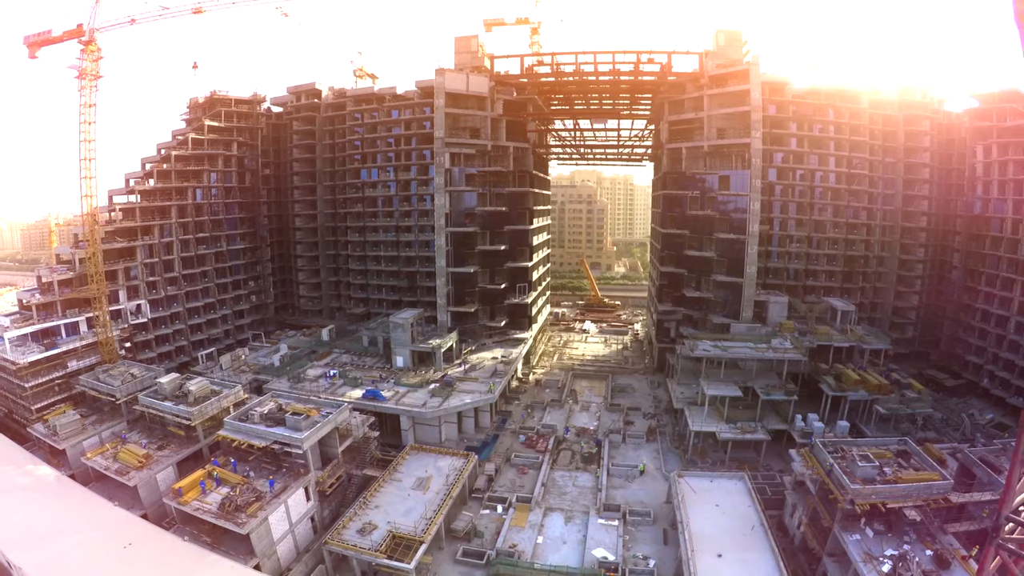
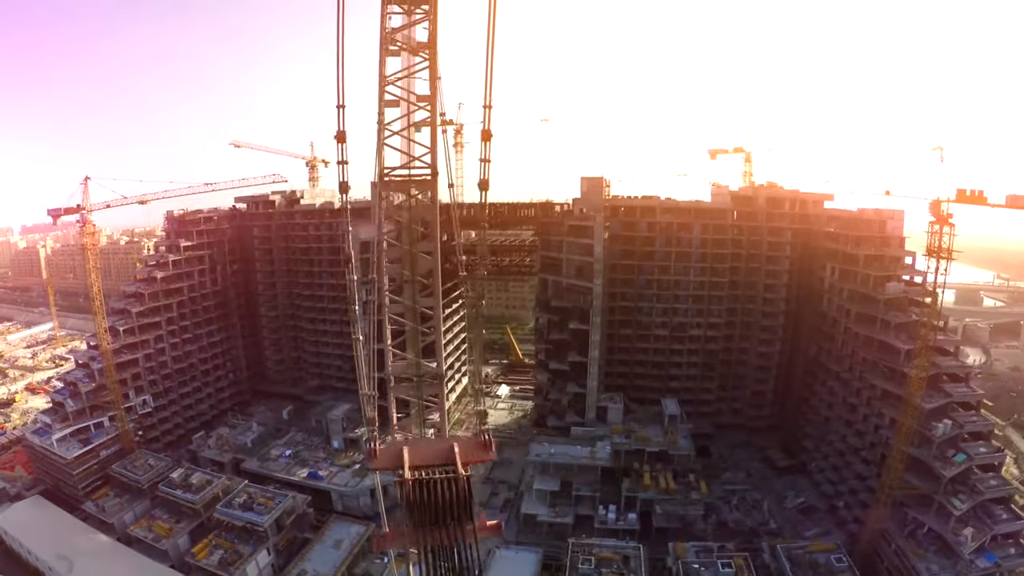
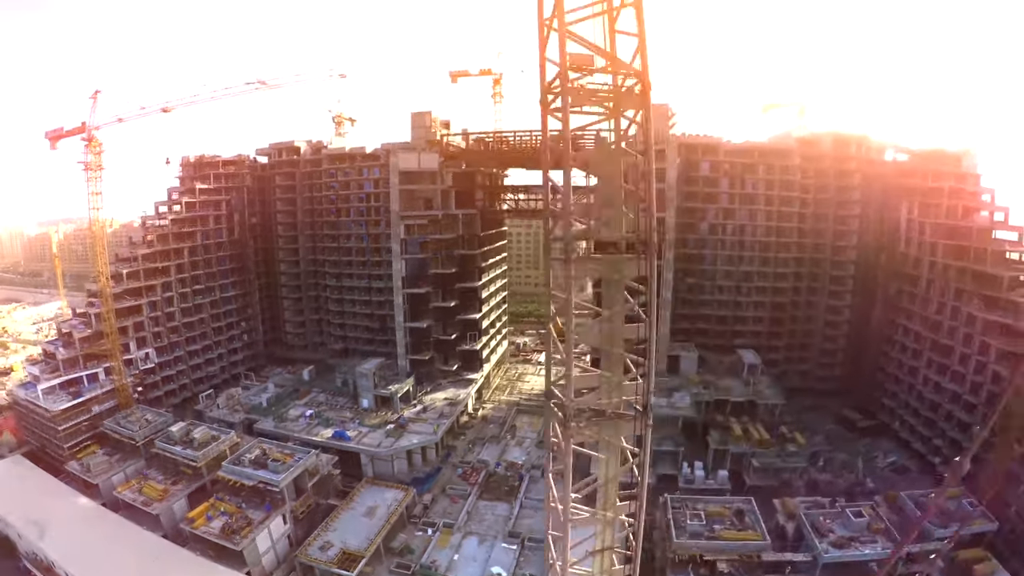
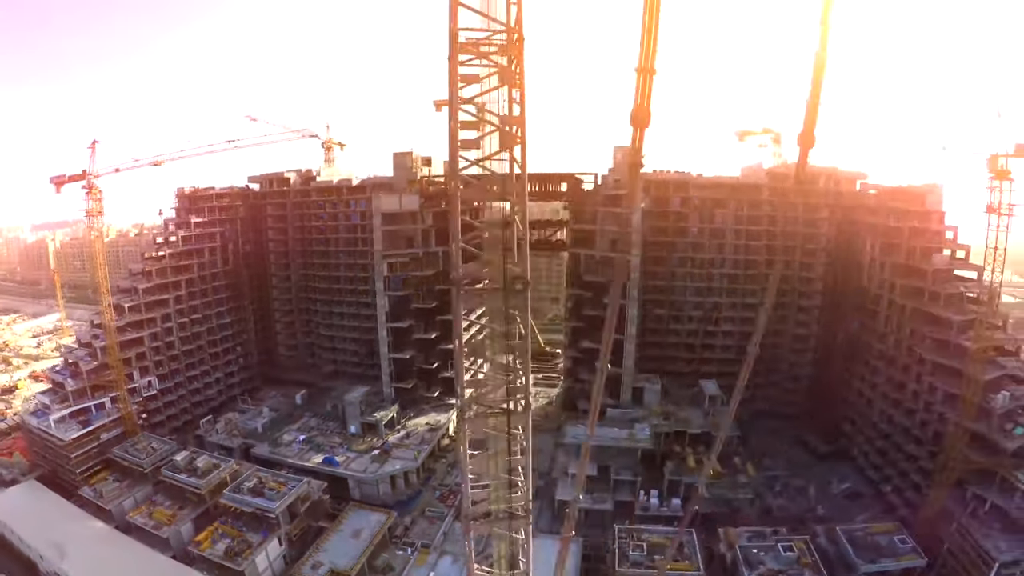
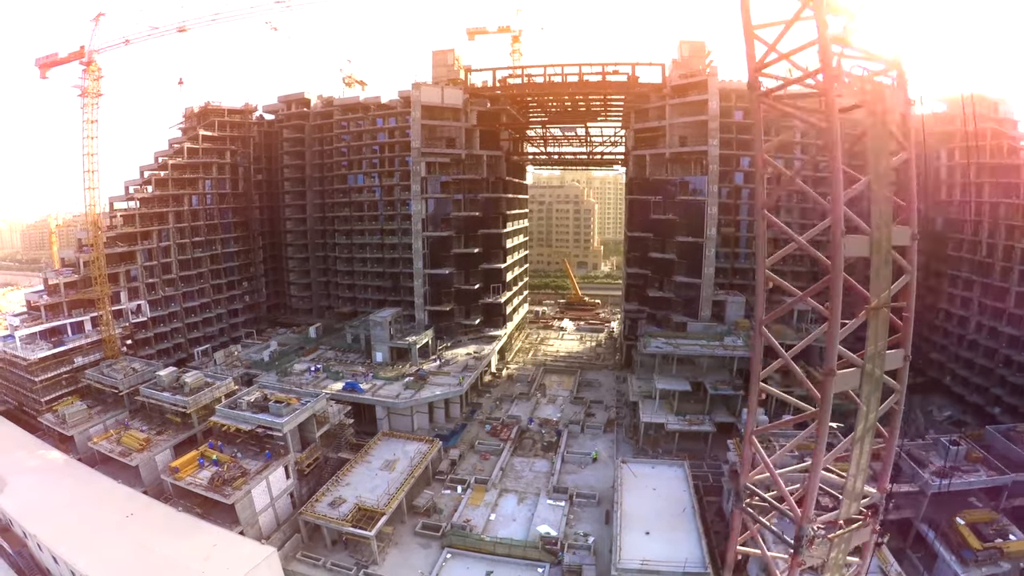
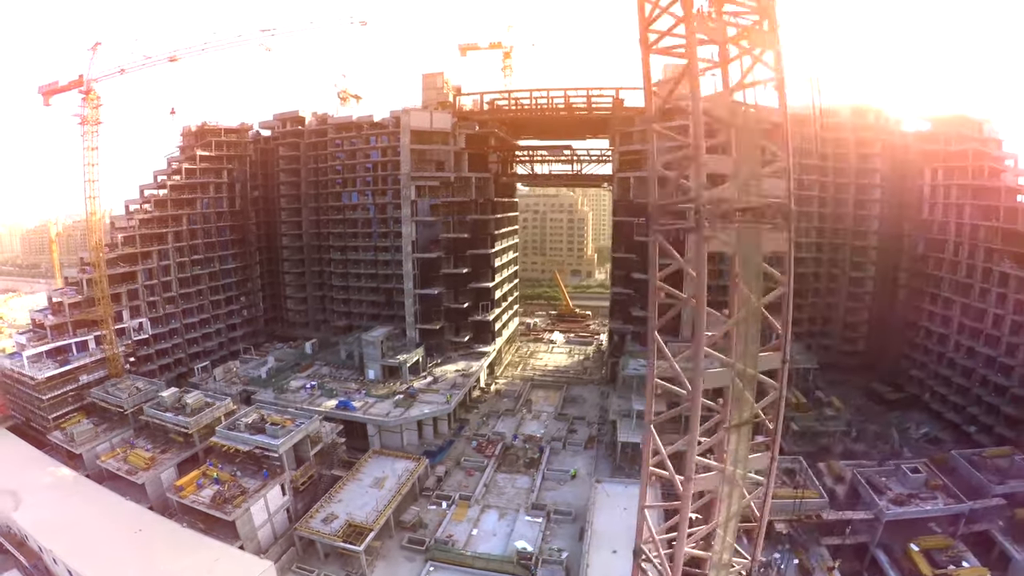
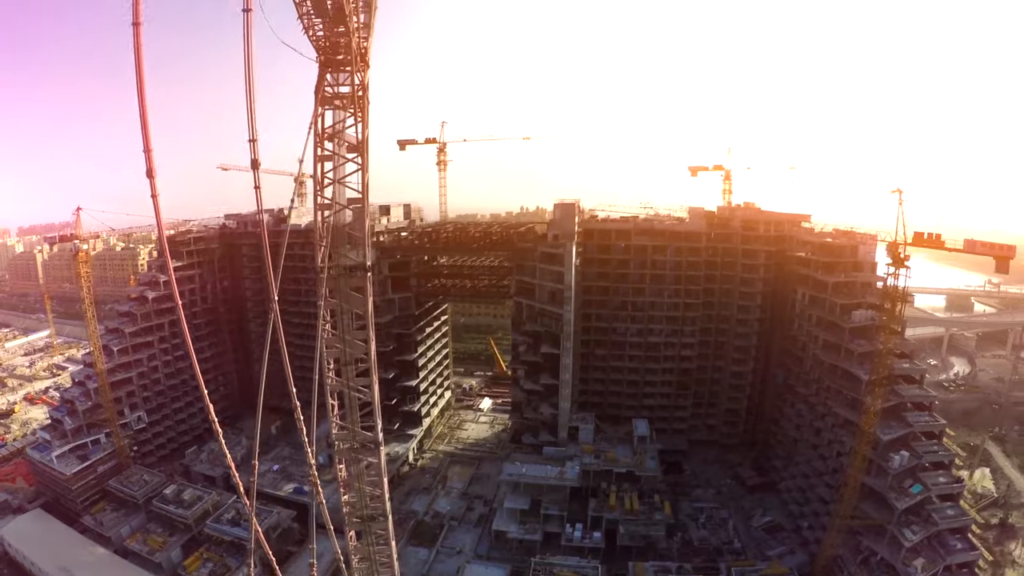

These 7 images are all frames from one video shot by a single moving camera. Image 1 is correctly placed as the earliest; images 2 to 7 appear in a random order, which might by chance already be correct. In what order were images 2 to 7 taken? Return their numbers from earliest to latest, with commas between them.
5, 6, 3, 4, 2, 7
